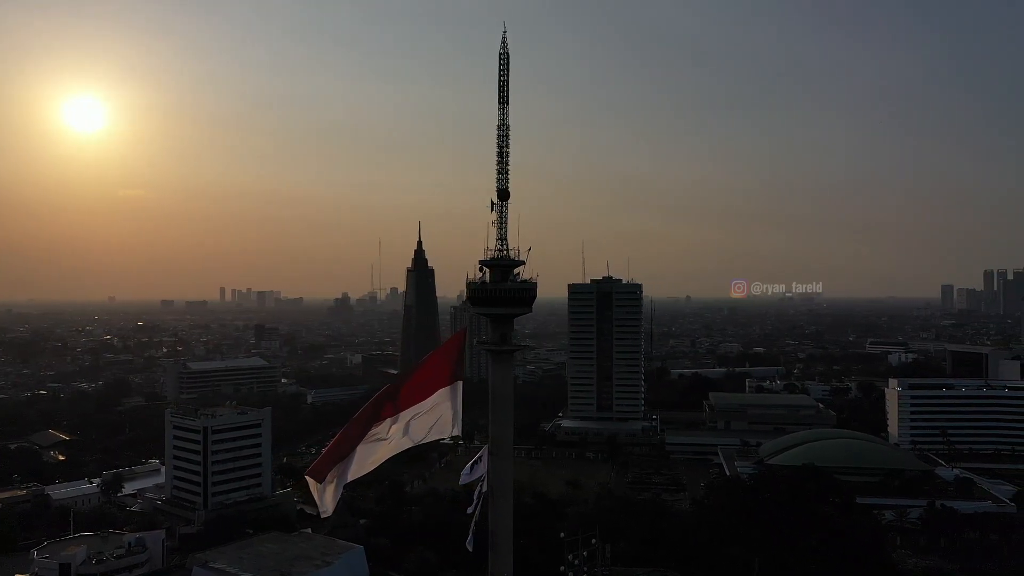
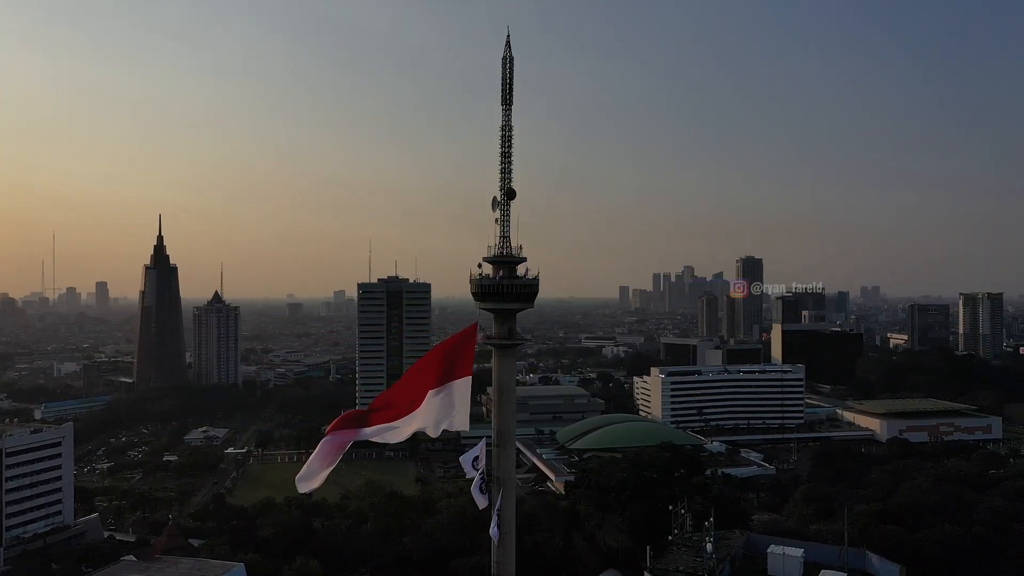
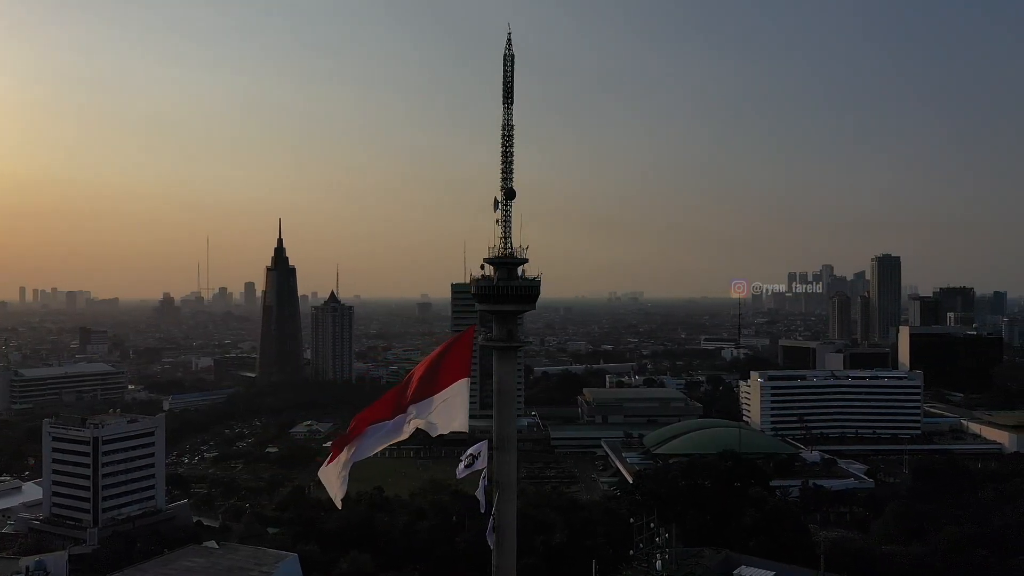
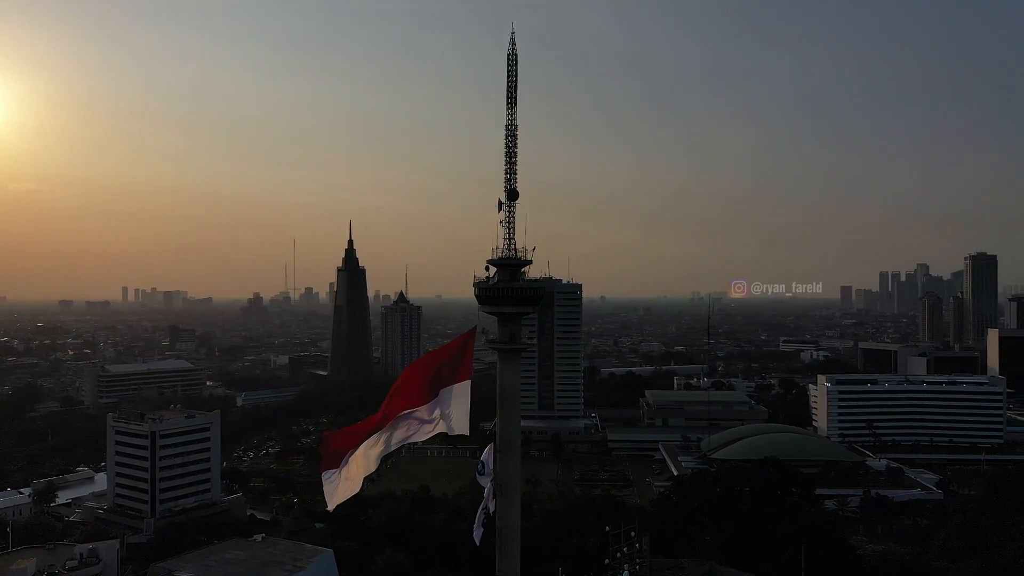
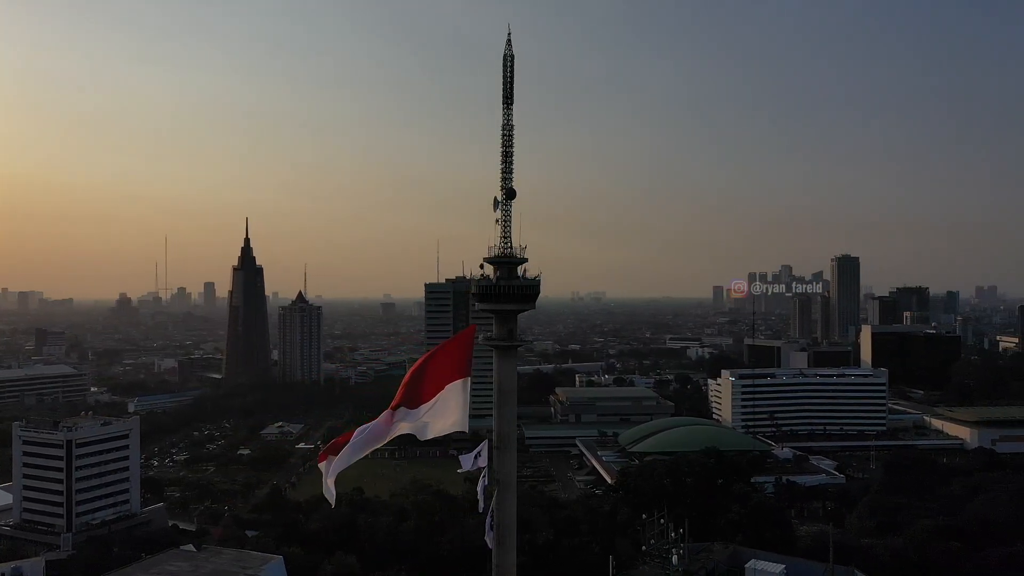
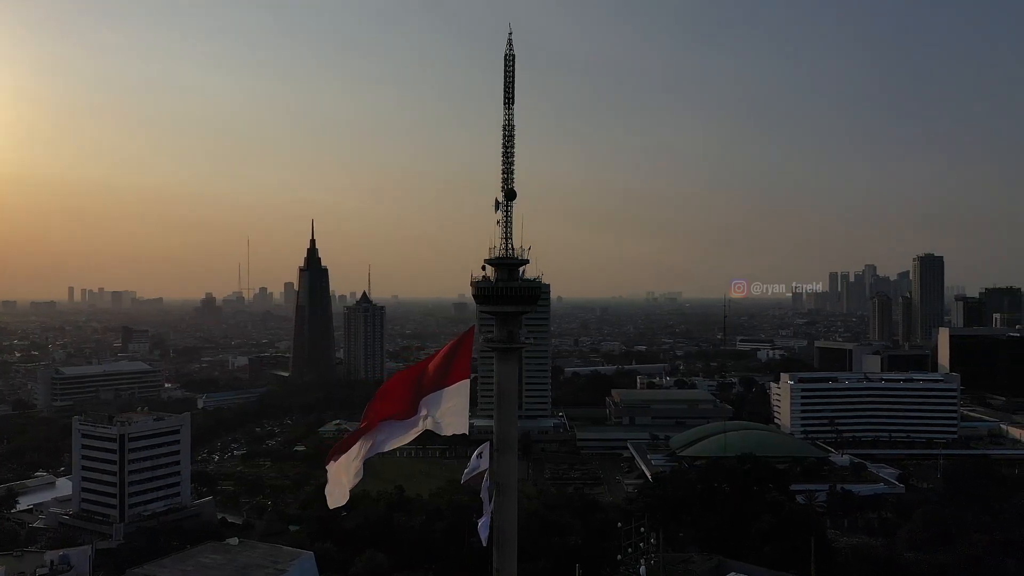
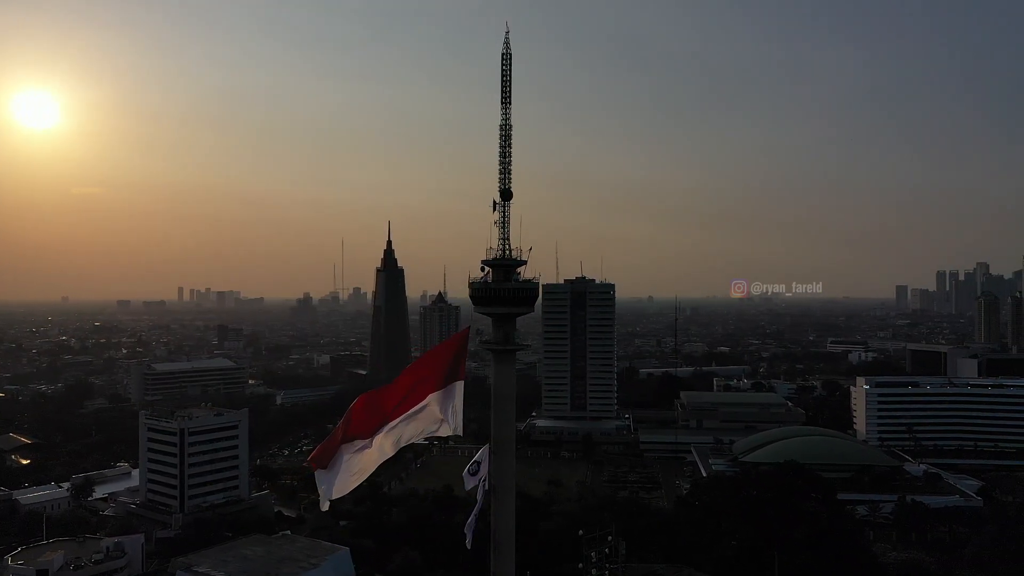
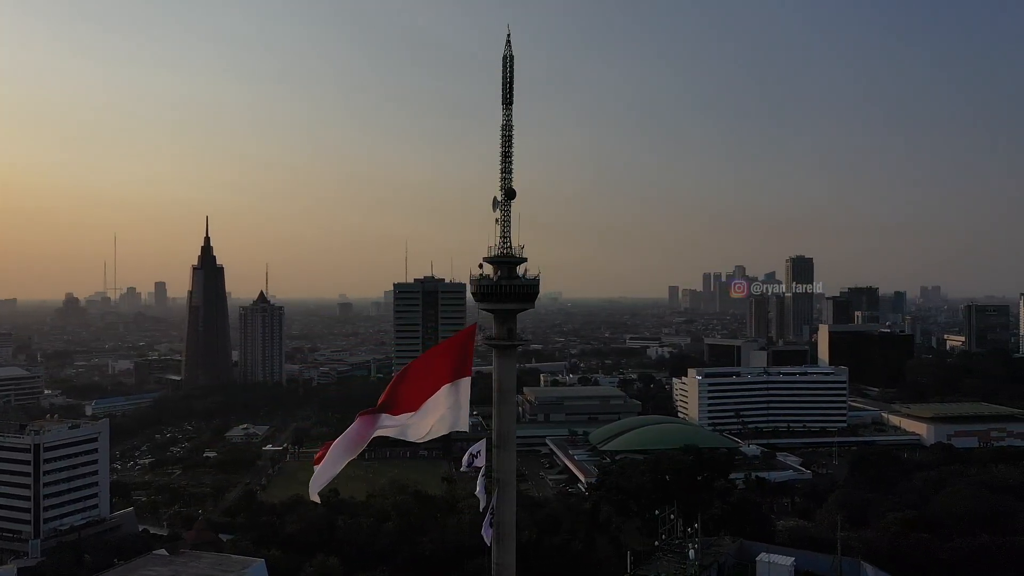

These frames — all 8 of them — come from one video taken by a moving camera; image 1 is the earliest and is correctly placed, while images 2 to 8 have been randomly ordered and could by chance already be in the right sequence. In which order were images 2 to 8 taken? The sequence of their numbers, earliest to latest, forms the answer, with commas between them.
7, 4, 6, 3, 5, 8, 2
